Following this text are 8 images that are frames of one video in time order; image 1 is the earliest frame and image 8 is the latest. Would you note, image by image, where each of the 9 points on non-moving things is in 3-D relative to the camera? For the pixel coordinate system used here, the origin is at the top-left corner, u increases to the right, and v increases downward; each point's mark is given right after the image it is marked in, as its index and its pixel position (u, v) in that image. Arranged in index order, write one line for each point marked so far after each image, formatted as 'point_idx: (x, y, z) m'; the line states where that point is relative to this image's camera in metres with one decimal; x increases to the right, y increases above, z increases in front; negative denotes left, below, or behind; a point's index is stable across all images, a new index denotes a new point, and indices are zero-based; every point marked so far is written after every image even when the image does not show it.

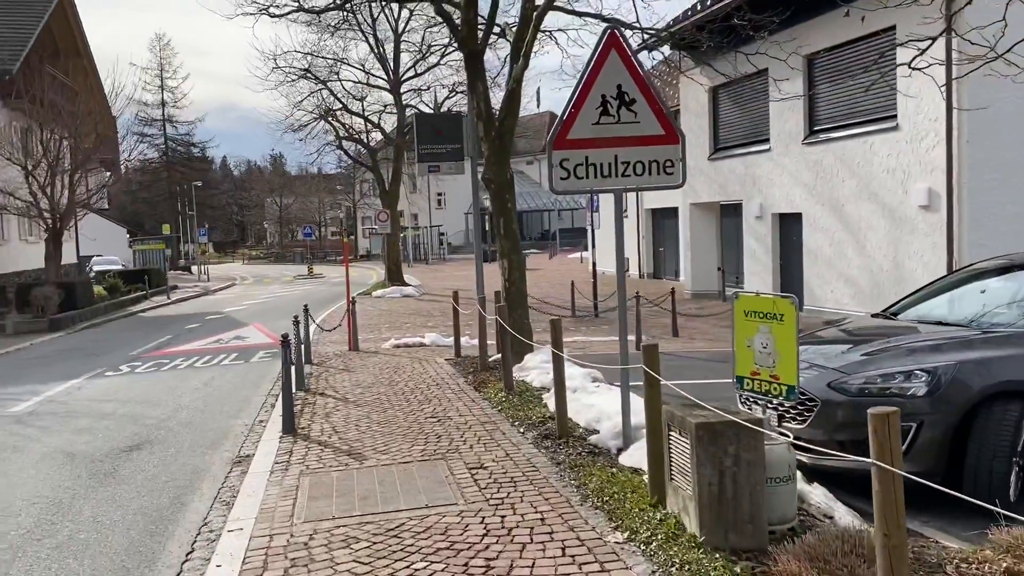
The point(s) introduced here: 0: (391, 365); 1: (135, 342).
0: (-1.5, -1.0, +10.7) m
1: (-7.6, -1.1, +17.3) m
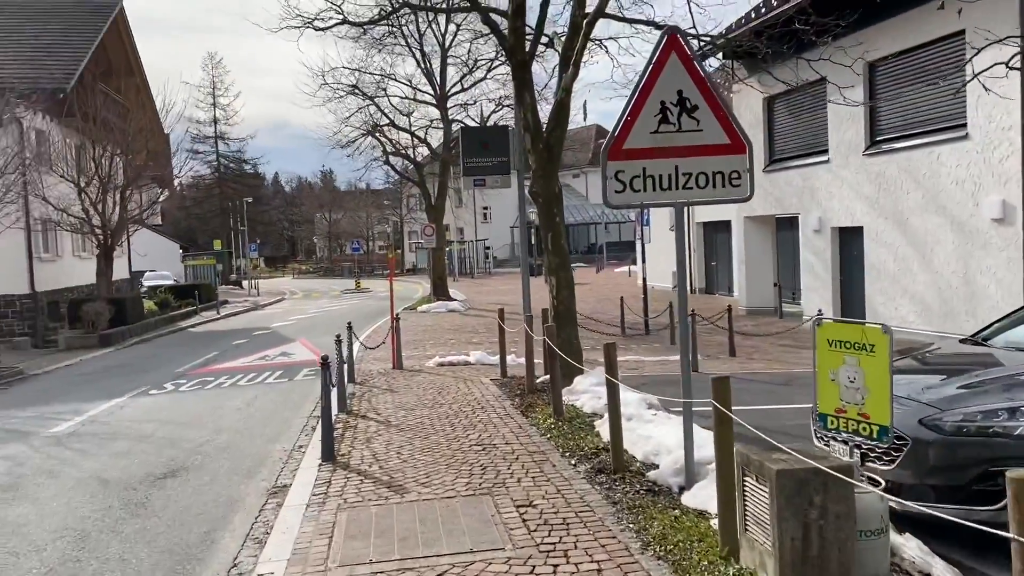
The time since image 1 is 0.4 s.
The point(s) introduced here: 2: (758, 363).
0: (-0.9, -1.2, +10.4) m
1: (-6.6, -1.4, +17.3) m
2: (+3.6, -1.1, +12.6) m
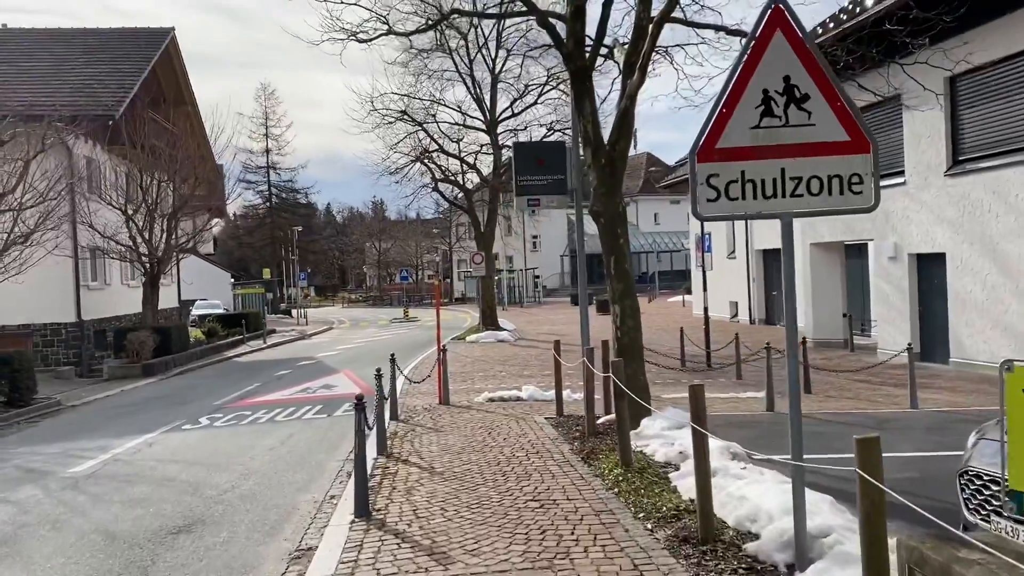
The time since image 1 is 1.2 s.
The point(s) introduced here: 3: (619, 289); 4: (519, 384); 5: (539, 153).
0: (-0.3, -1.5, +9.5) m
1: (-5.6, -2.0, +16.6) m
2: (+4.3, -1.5, +11.4) m
3: (+1.0, 0.0, +8.0) m
4: (+0.1, -1.6, +14.5) m
5: (+0.3, +1.5, +9.4) m
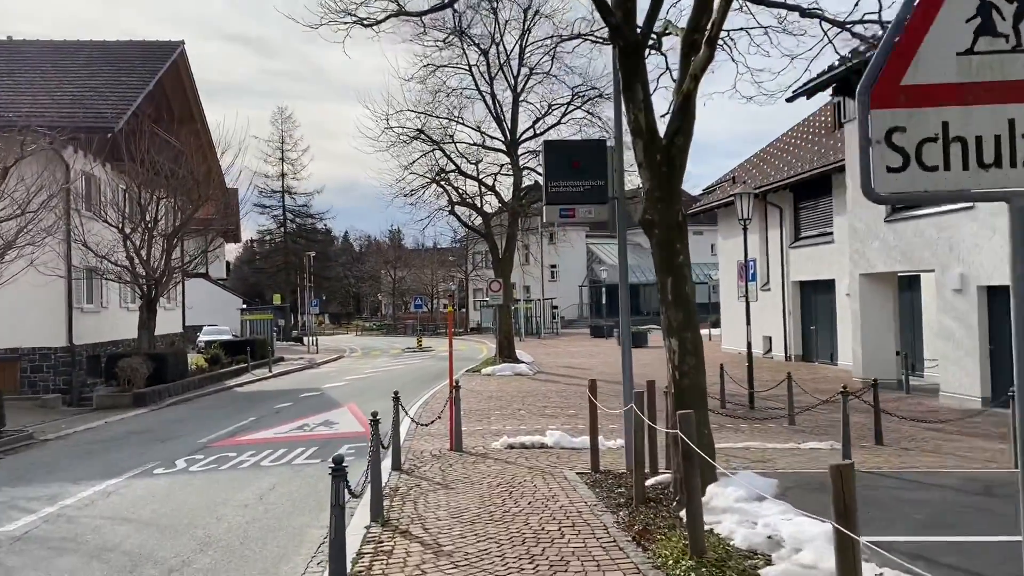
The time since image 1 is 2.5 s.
0: (-0.1, -1.7, +7.8) m
1: (-5.2, -2.4, +15.1) m
2: (+4.6, -1.9, +9.7) m
3: (+1.2, -0.2, +6.3) m
4: (+0.4, -2.0, +12.8) m
5: (+0.6, +1.2, +7.9) m
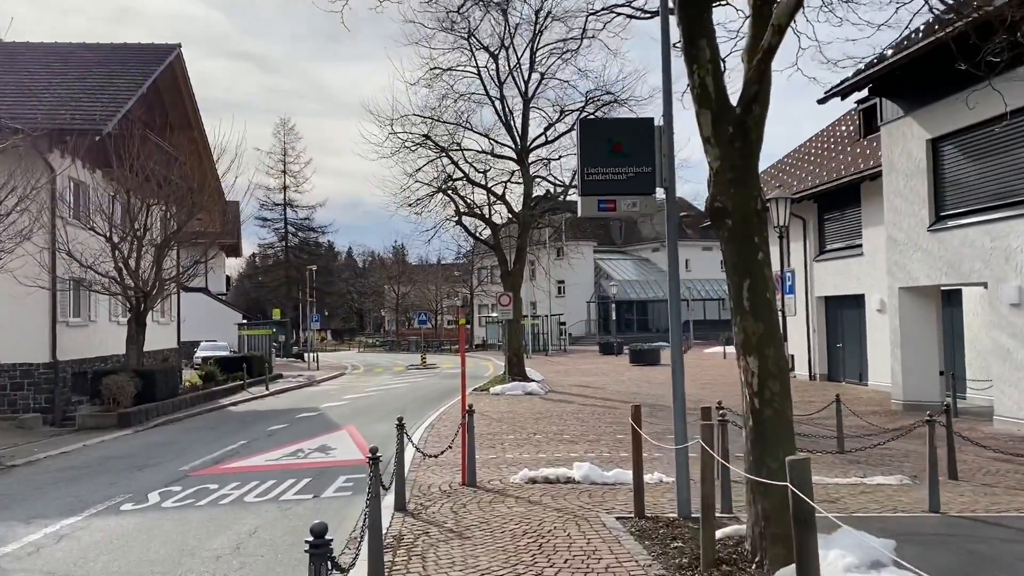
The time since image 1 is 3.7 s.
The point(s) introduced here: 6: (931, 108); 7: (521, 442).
0: (+0.1, -1.8, +6.5) m
1: (-5.0, -2.6, +13.7) m
2: (+4.8, -2.0, +8.3) m
3: (+1.4, -0.2, +5.0) m
4: (+0.7, -2.2, +11.5) m
5: (+0.8, +1.2, +6.6) m
6: (+7.8, +3.4, +16.1) m
7: (+0.1, -2.2, +12.5) m
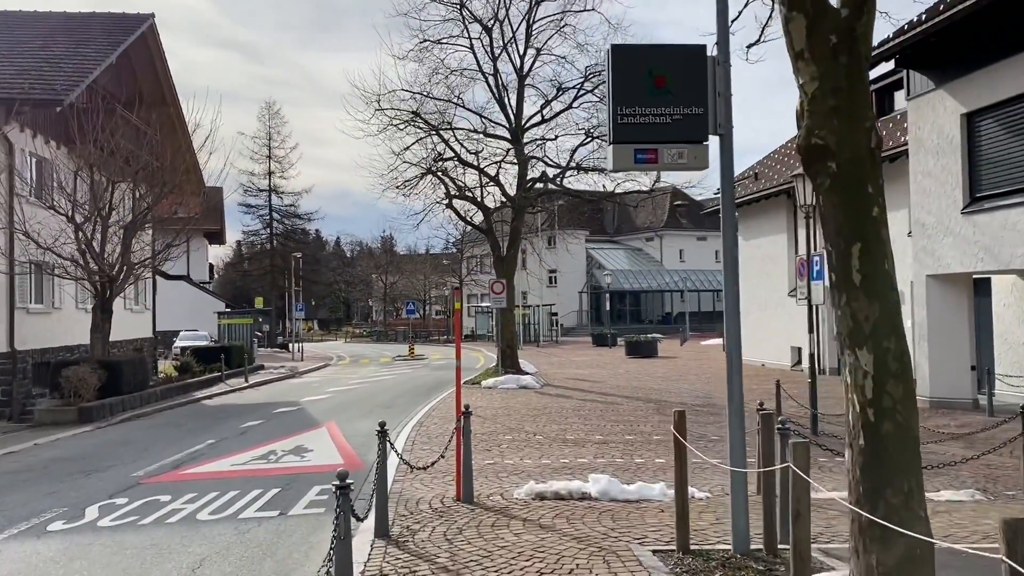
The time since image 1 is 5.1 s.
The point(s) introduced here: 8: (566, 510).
0: (+0.2, -1.6, +5.1) m
1: (-5.0, -2.3, +12.3) m
2: (+4.8, -1.8, +7.0) m
3: (+1.5, -0.1, +3.6) m
4: (+0.7, -2.0, +10.1) m
5: (+0.9, +1.3, +5.2) m
6: (+7.8, +3.6, +14.7) m
7: (+0.1, -2.0, +11.1) m
8: (+0.4, -1.7, +6.8) m
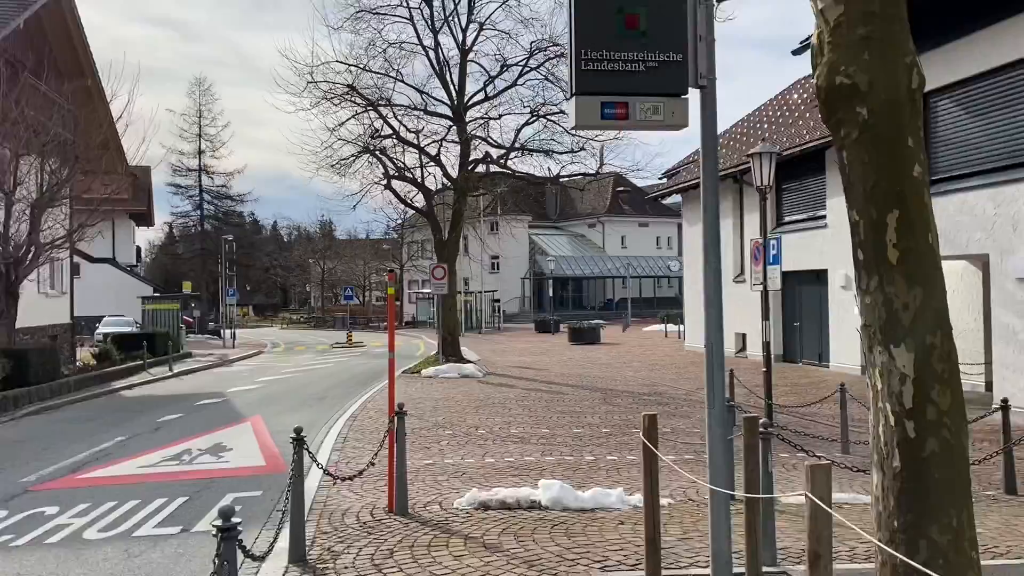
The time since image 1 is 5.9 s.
0: (-0.1, -1.5, +4.2) m
1: (-5.8, -2.1, +11.1) m
2: (+4.4, -1.7, +6.4) m
3: (+1.3, 0.0, +2.9) m
4: (0.0, -1.8, +9.2) m
5: (+0.6, +1.4, +4.3) m
6: (+6.8, +3.8, +14.3) m
7: (-0.6, -1.8, +10.2) m
8: (0.0, -1.6, +5.9) m
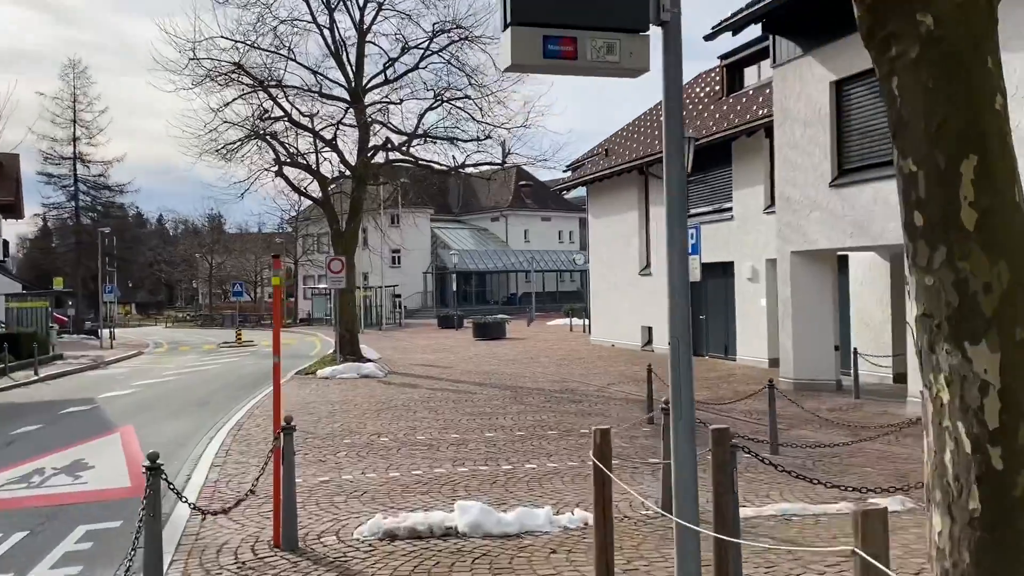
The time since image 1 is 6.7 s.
0: (-0.4, -1.5, +3.3) m
1: (-6.9, -2.0, +9.4) m
2: (+3.8, -1.6, +6.0) m
3: (+1.2, 0.0, +2.1) m
4: (-0.9, -1.7, +8.3) m
5: (+0.3, +1.5, +3.4) m
6: (+5.3, +4.0, +14.0) m
7: (-1.6, -1.7, +9.2) m
8: (-0.5, -1.5, +5.0) m
